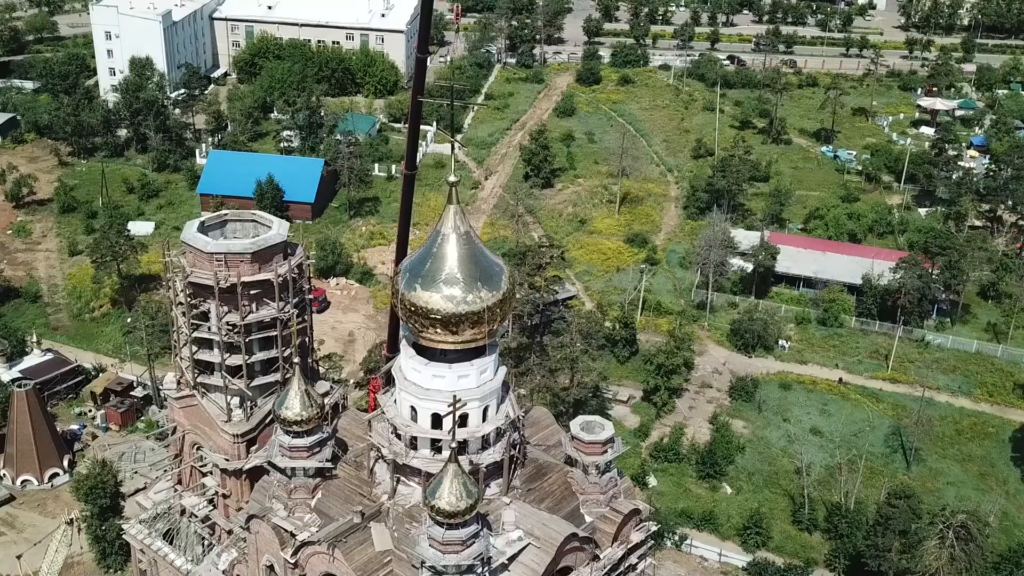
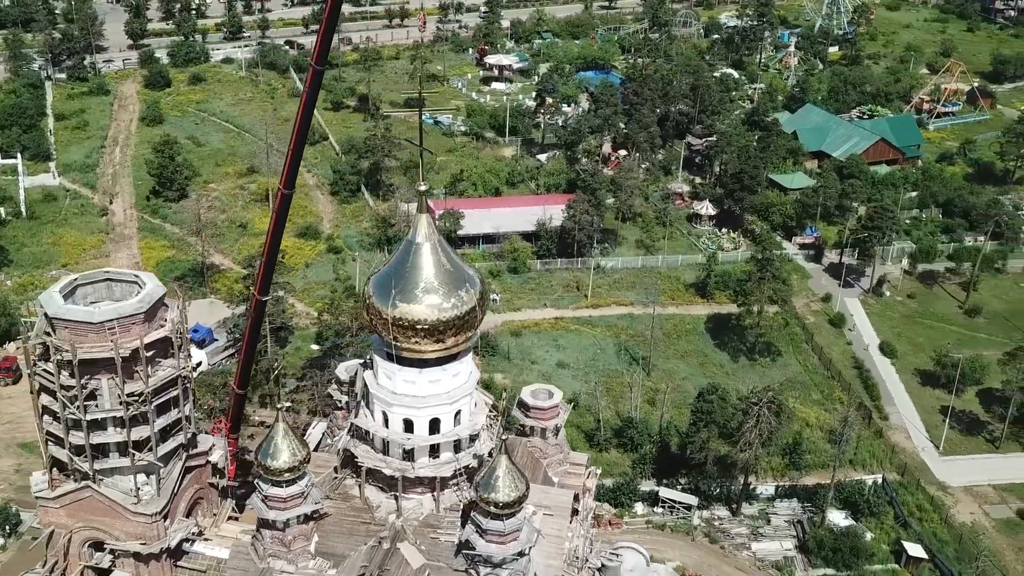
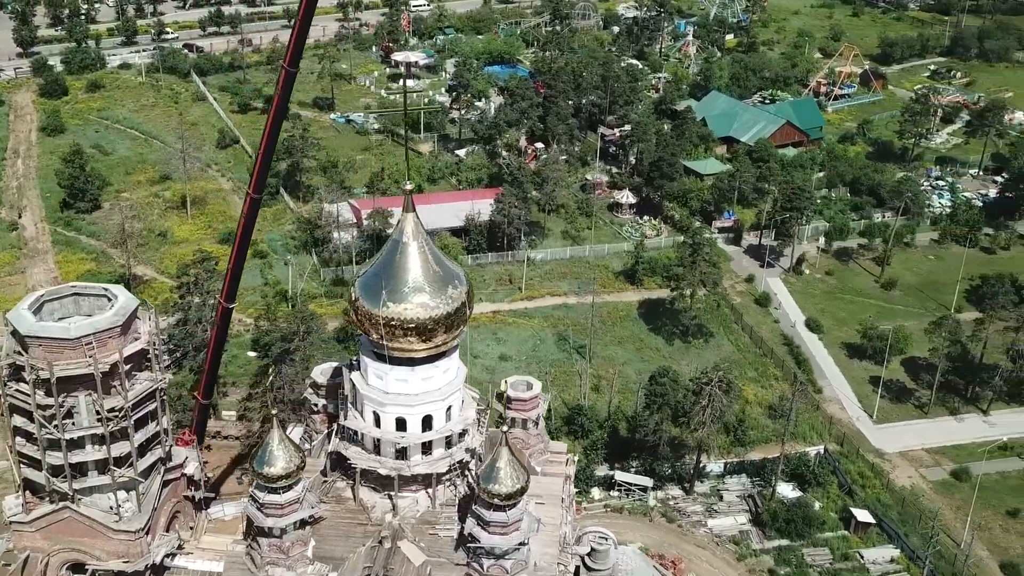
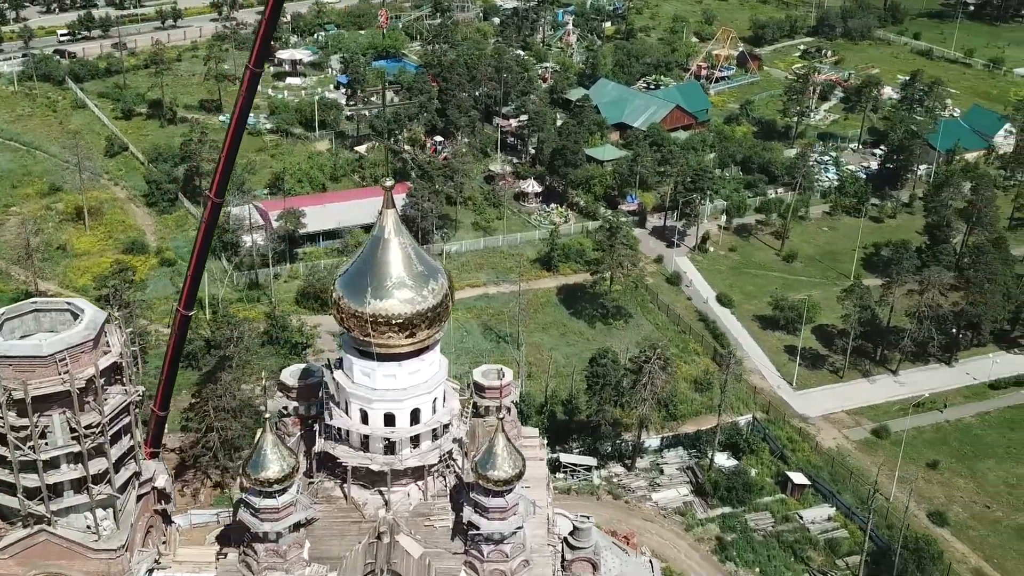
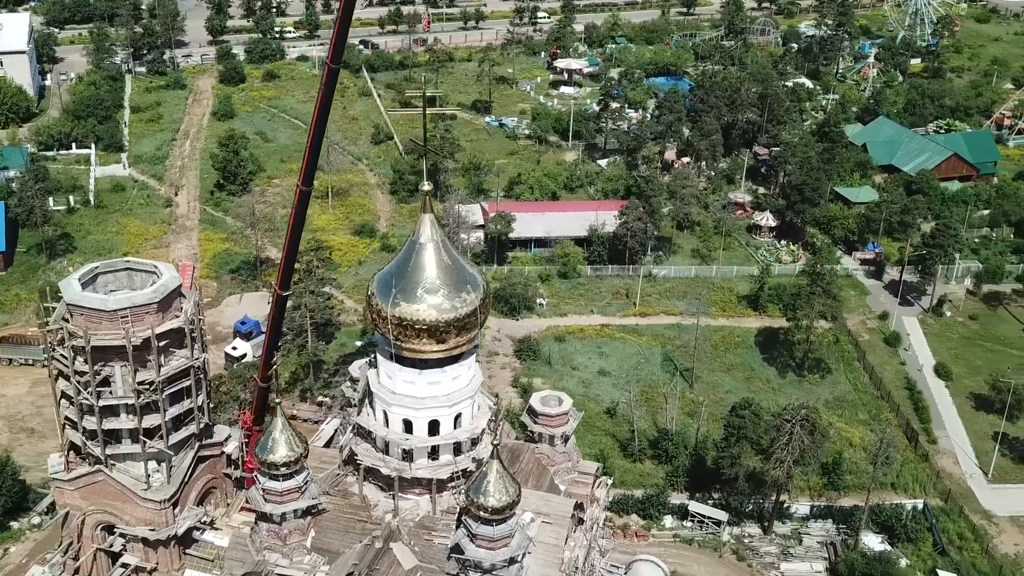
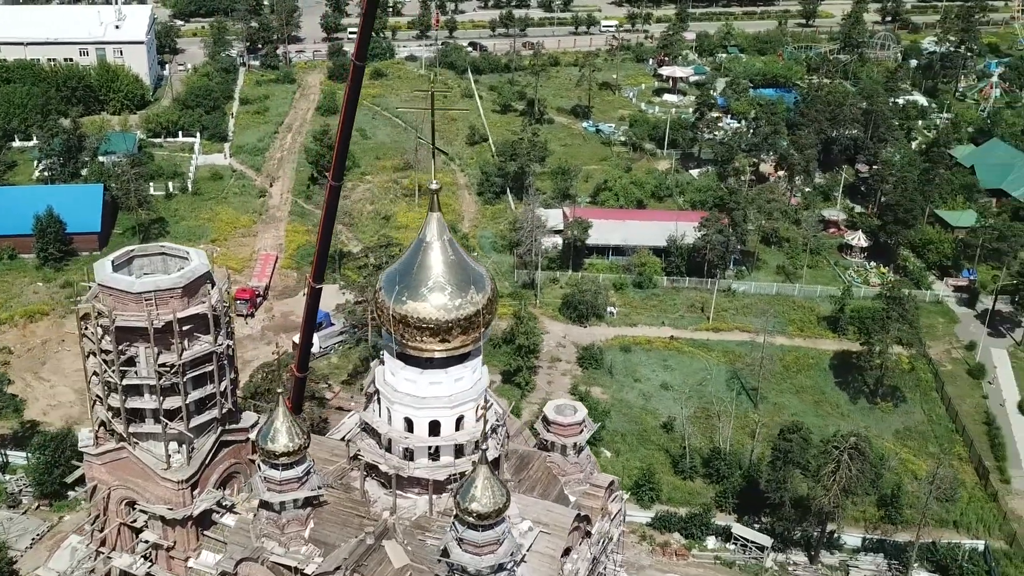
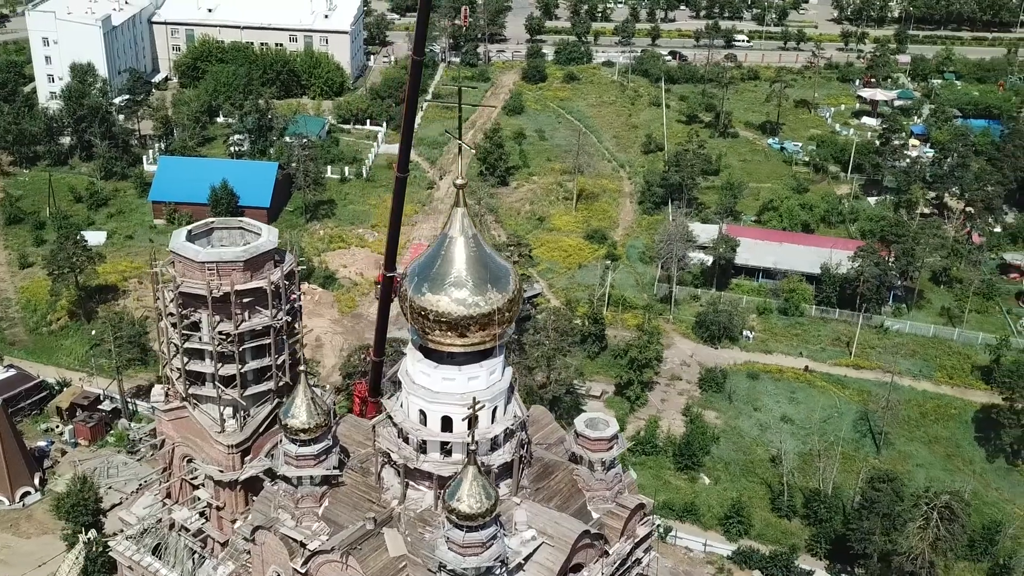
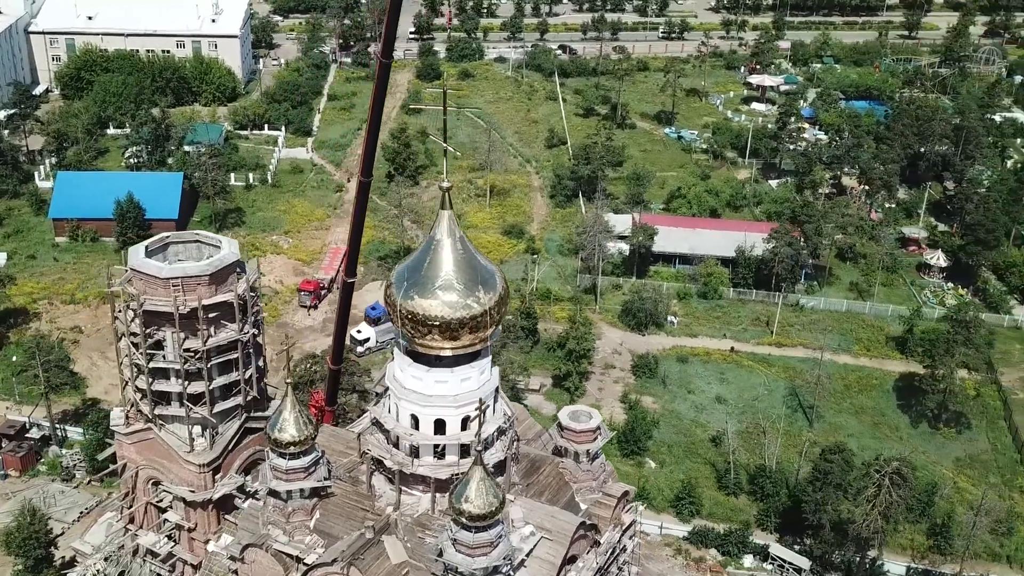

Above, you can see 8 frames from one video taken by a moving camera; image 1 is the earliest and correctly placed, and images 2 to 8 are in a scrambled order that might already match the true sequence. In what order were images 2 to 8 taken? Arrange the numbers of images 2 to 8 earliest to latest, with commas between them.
7, 8, 6, 5, 2, 3, 4
